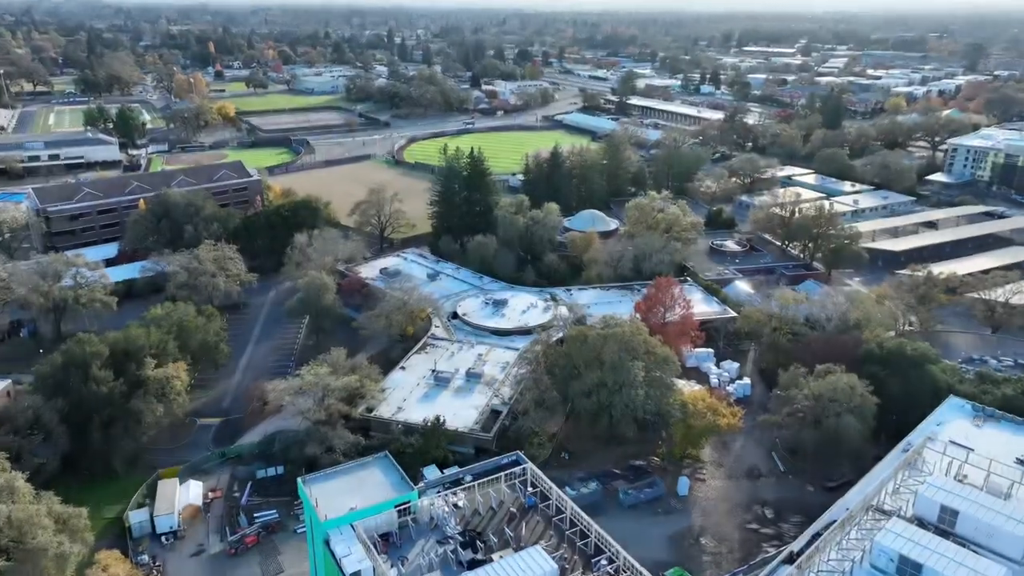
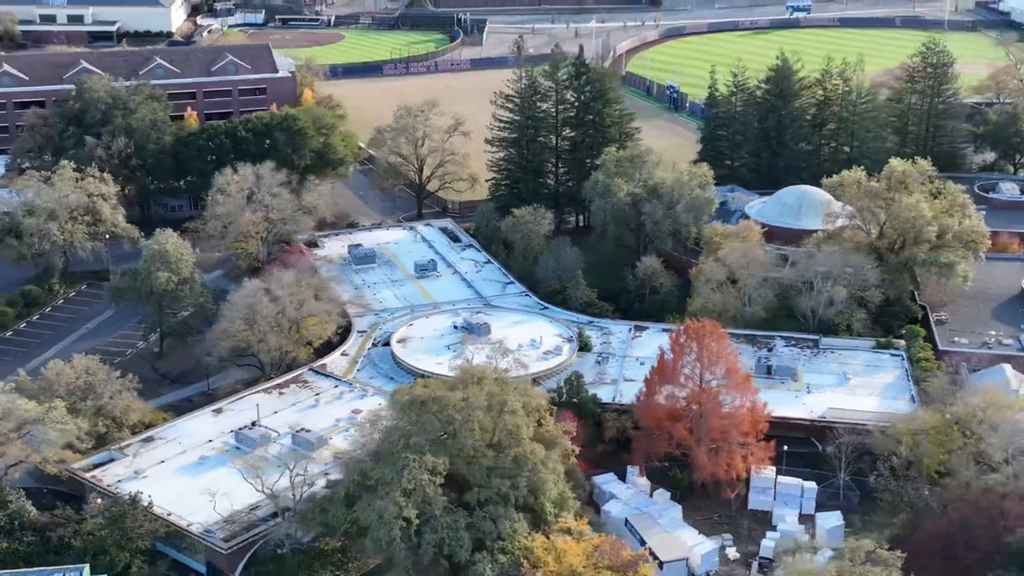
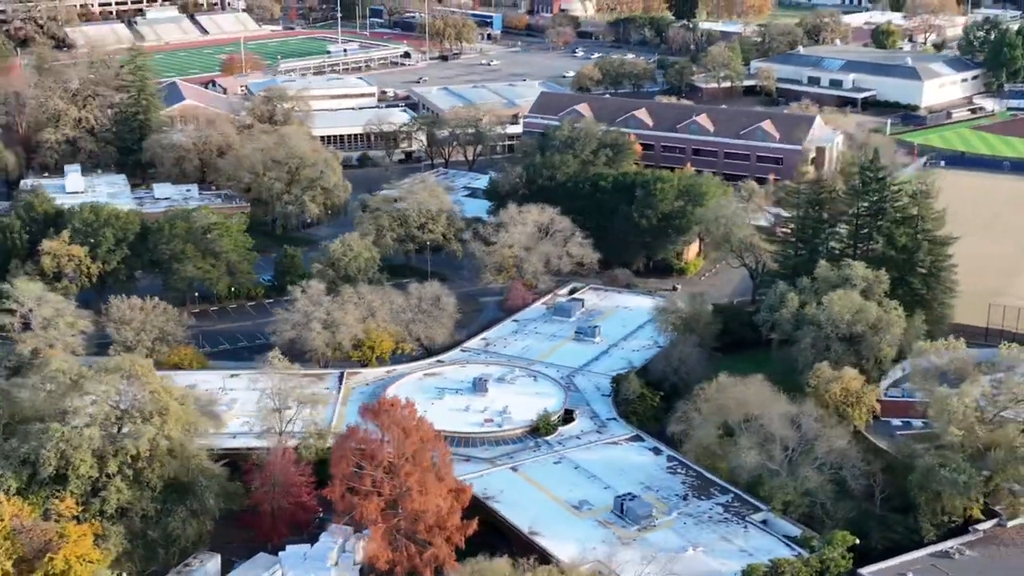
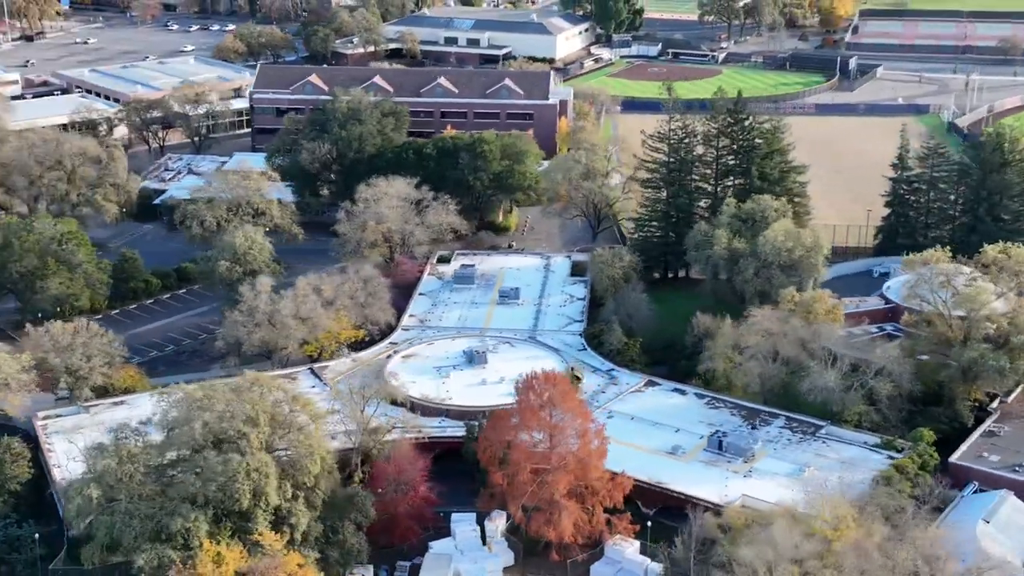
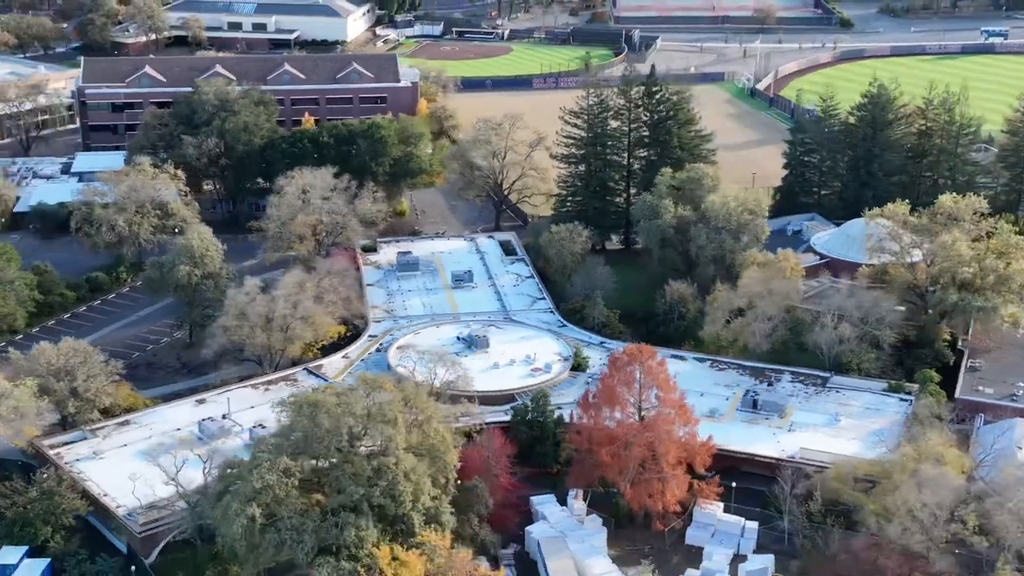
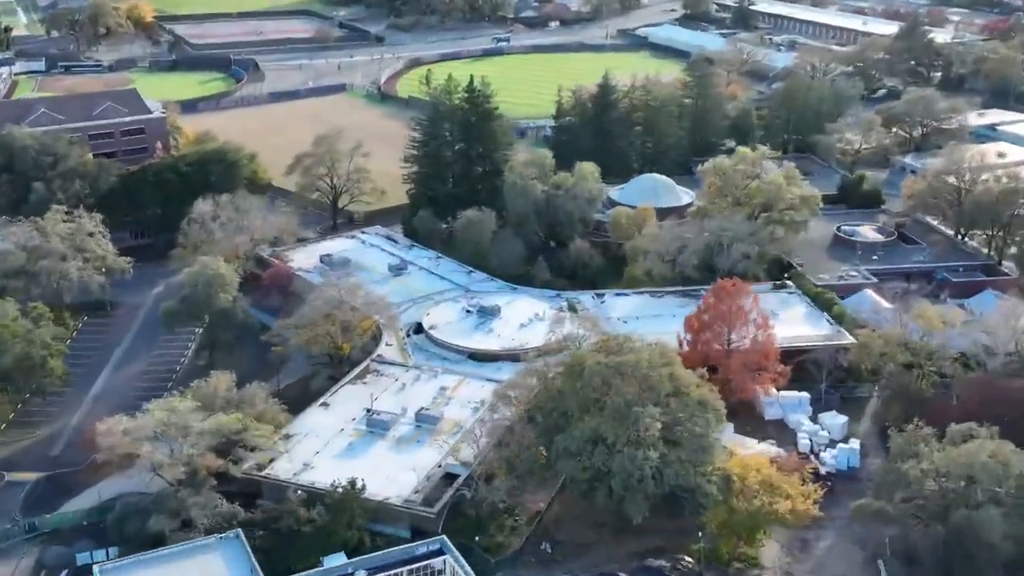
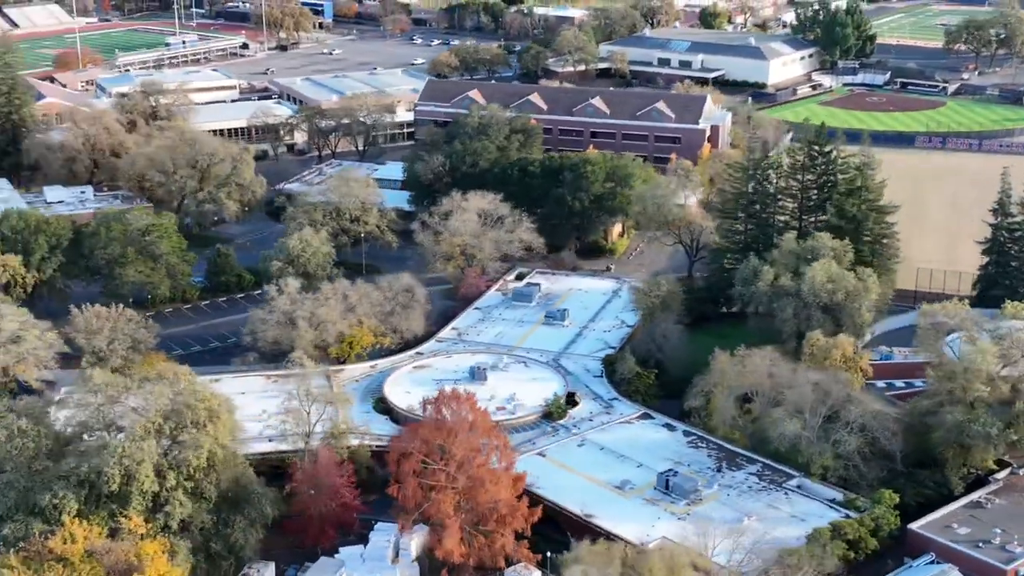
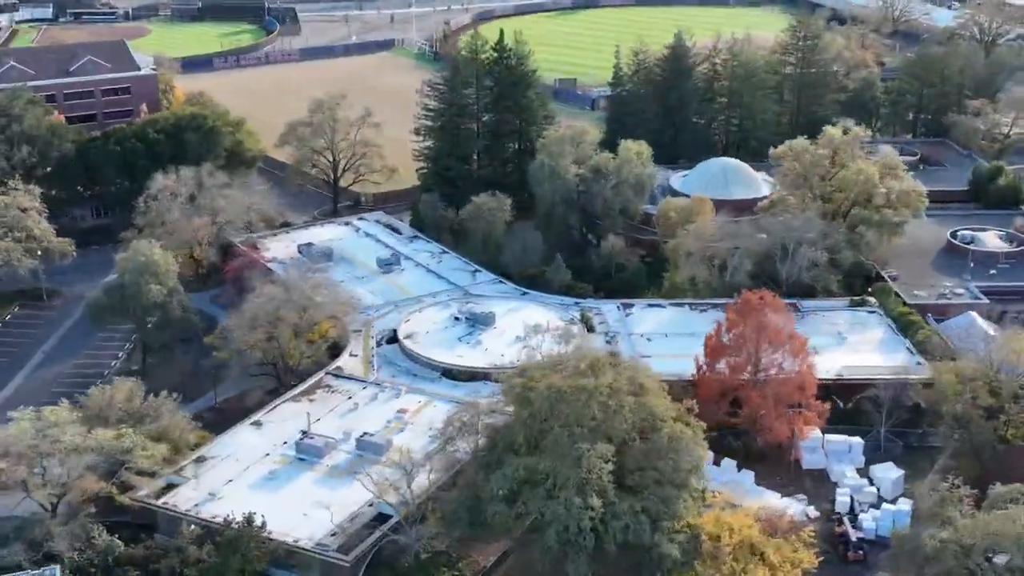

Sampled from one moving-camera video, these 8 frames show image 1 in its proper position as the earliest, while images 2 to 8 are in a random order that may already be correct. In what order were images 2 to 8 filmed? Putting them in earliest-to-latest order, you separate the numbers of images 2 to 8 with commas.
6, 8, 2, 5, 4, 7, 3
